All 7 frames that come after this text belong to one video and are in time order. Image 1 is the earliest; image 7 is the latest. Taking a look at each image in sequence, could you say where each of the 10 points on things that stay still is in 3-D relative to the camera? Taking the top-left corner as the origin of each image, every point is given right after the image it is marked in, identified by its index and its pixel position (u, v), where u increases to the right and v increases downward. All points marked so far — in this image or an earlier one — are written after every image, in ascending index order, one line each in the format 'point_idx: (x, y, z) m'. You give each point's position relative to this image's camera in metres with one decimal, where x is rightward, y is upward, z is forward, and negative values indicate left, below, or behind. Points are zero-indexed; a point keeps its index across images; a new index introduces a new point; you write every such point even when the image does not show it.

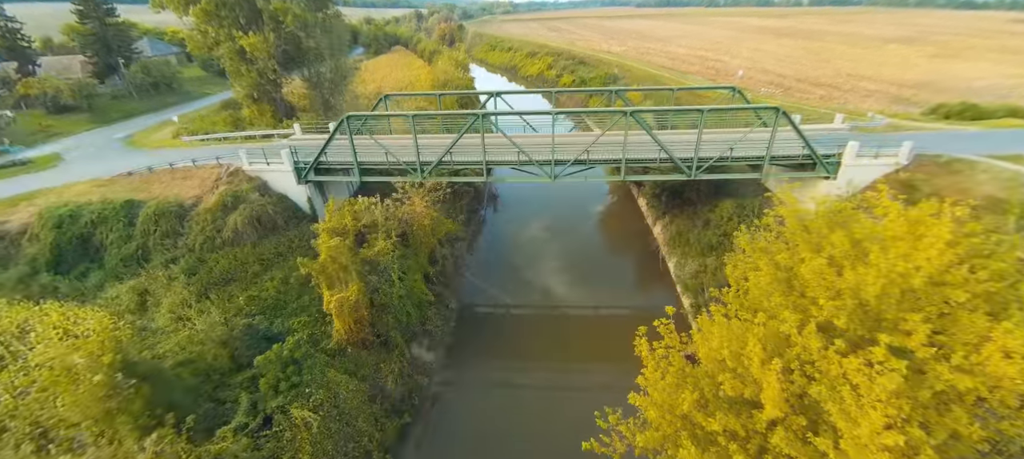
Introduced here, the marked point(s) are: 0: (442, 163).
0: (-3.0, +2.9, +18.3) m
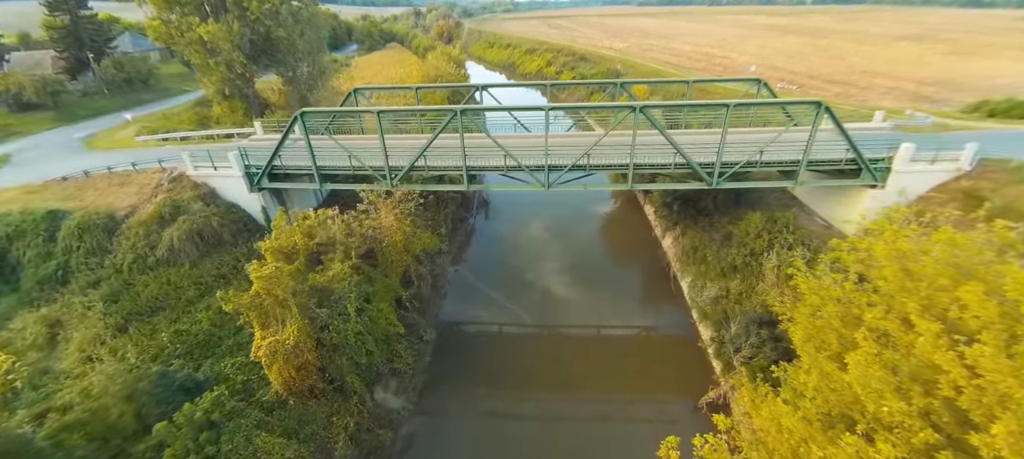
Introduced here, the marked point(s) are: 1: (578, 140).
0: (-3.5, +2.3, +15.3) m
1: (+2.7, +3.6, +17.3) m
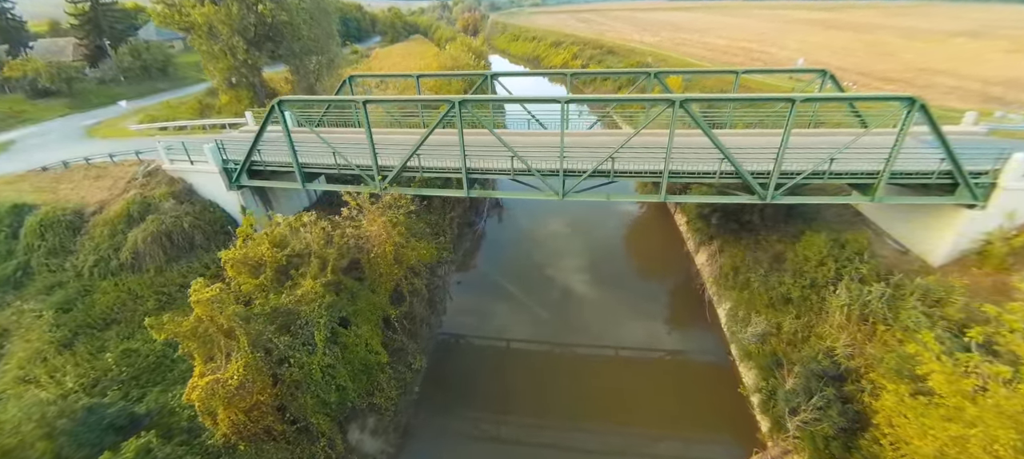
0: (-3.2, +1.9, +13.0) m
1: (+3.1, +3.1, +14.7) m
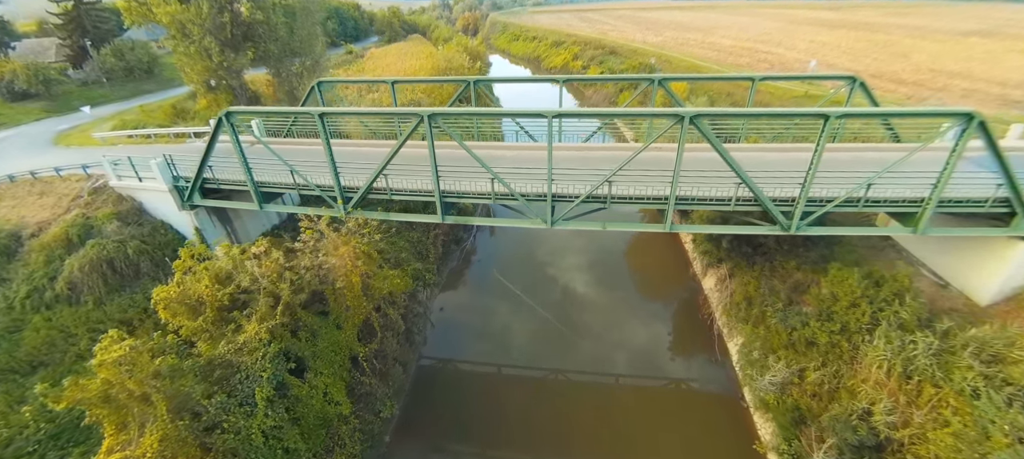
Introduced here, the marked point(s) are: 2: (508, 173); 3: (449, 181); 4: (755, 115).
0: (-3.7, +1.1, +11.3) m
1: (+2.6, +2.2, +13.0) m
2: (-0.1, +1.5, +11.5) m
3: (-1.7, +1.3, +11.2) m
4: (+4.9, +2.3, +8.7) m
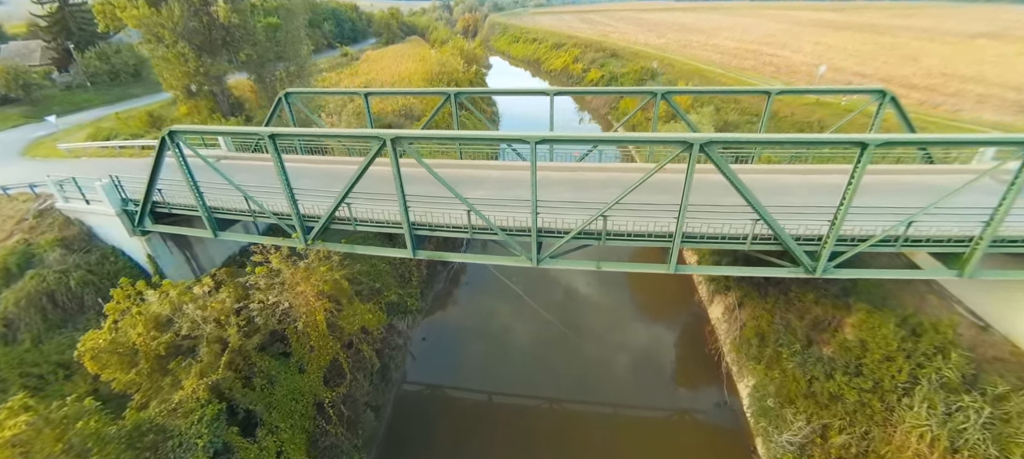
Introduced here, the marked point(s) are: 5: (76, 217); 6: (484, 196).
0: (-4.1, +0.2, +10.0) m
1: (+2.2, +1.4, +11.6) m
2: (-0.5, +0.7, +10.1) m
3: (-2.1, +0.4, +9.8) m
4: (+4.5, +1.5, +7.3) m
5: (-13.7, +0.4, +13.5) m
6: (-0.7, +0.8, +10.4) m
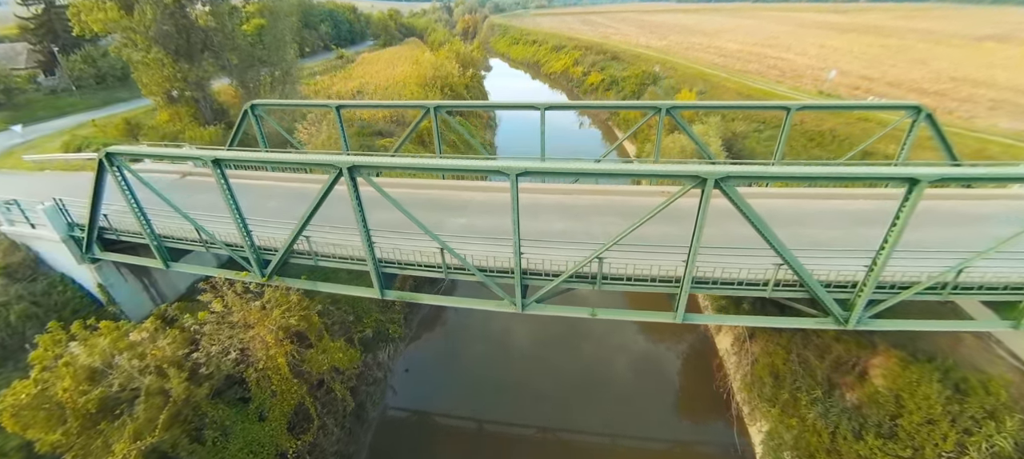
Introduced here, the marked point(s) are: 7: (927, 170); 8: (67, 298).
0: (-4.5, -0.5, +8.7) m
1: (+1.9, +0.6, +10.4) m
2: (-0.9, -0.1, +8.8) m
3: (-2.4, -0.3, +8.6) m
4: (+4.2, +0.7, +6.0) m
5: (-14.0, -0.3, +12.3) m
6: (-1.0, +0.1, +9.2) m
7: (+5.6, +0.8, +5.9) m
8: (-12.3, -1.9, +12.0) m
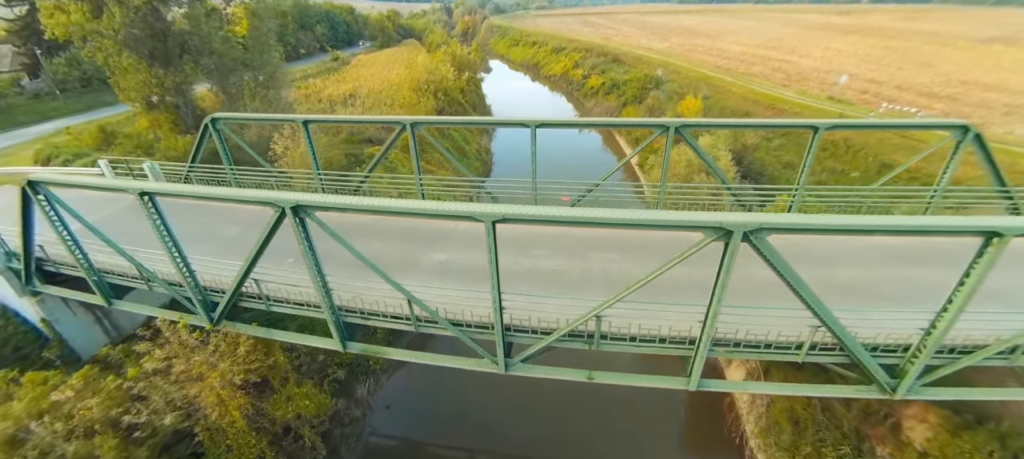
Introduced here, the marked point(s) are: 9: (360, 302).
0: (-4.8, -1.2, +7.5) m
1: (+1.6, -0.1, +9.1) m
2: (-1.1, -0.8, +7.6) m
3: (-2.7, -1.0, +7.4) m
4: (+3.9, 0.0, +4.8) m
5: (-14.3, -1.0, +11.1) m
6: (-1.3, -0.6, +8.0) m
7: (+5.4, +0.1, +4.6) m
8: (-12.6, -2.6, +10.8) m
9: (-2.4, -1.2, +7.1) m
